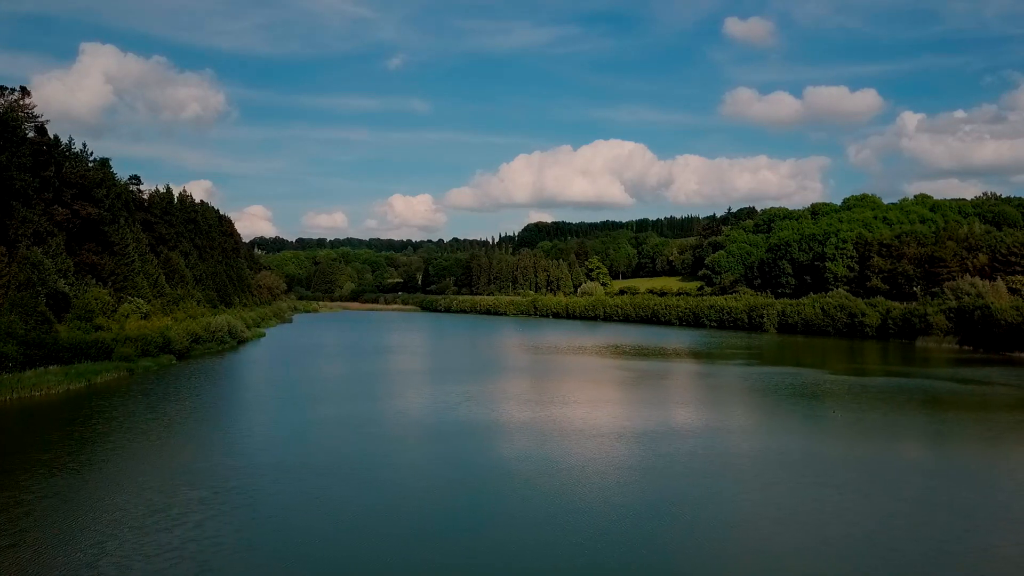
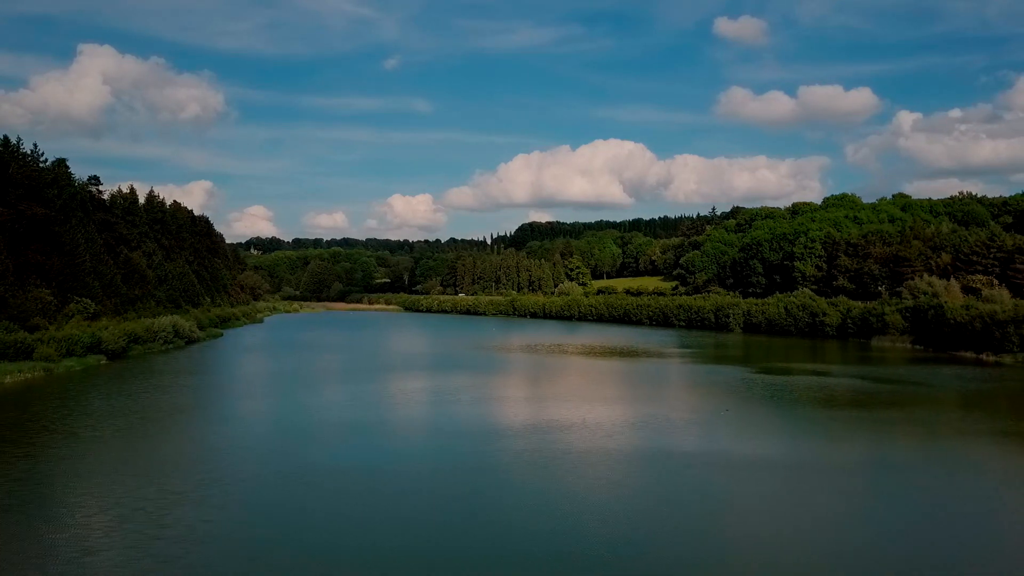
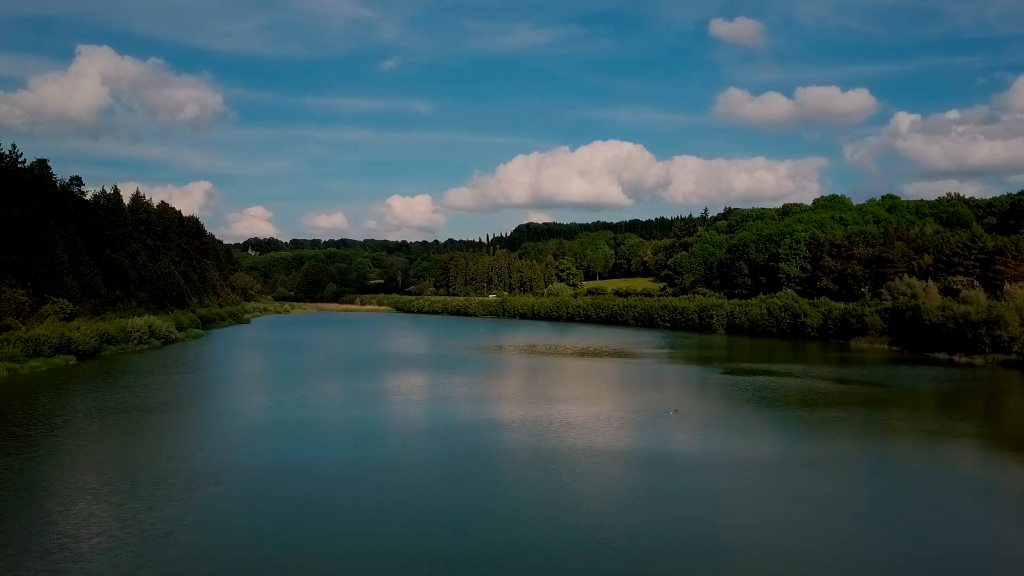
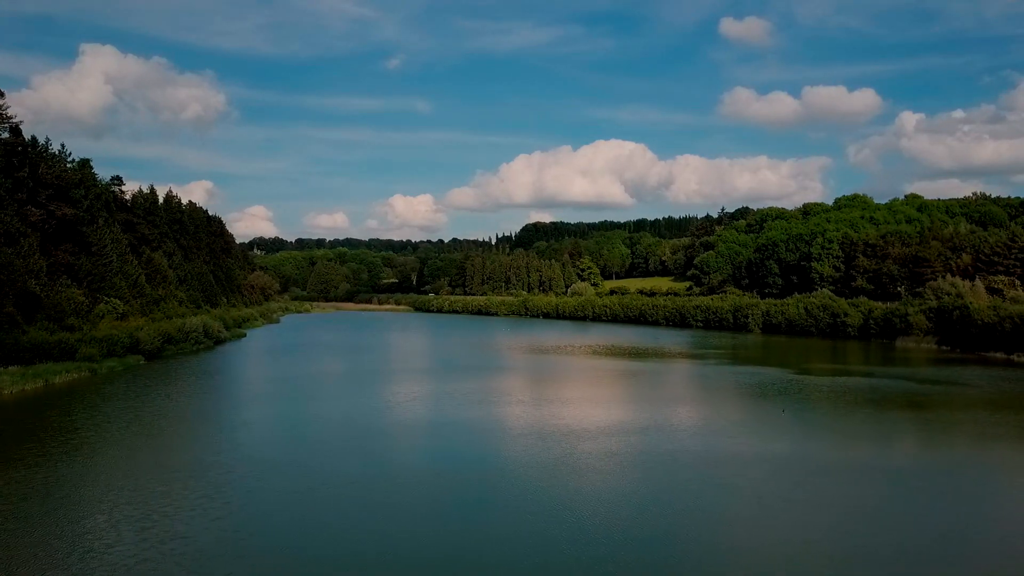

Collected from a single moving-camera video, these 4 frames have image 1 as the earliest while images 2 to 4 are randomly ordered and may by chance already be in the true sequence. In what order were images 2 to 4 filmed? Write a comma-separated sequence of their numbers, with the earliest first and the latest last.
4, 2, 3
